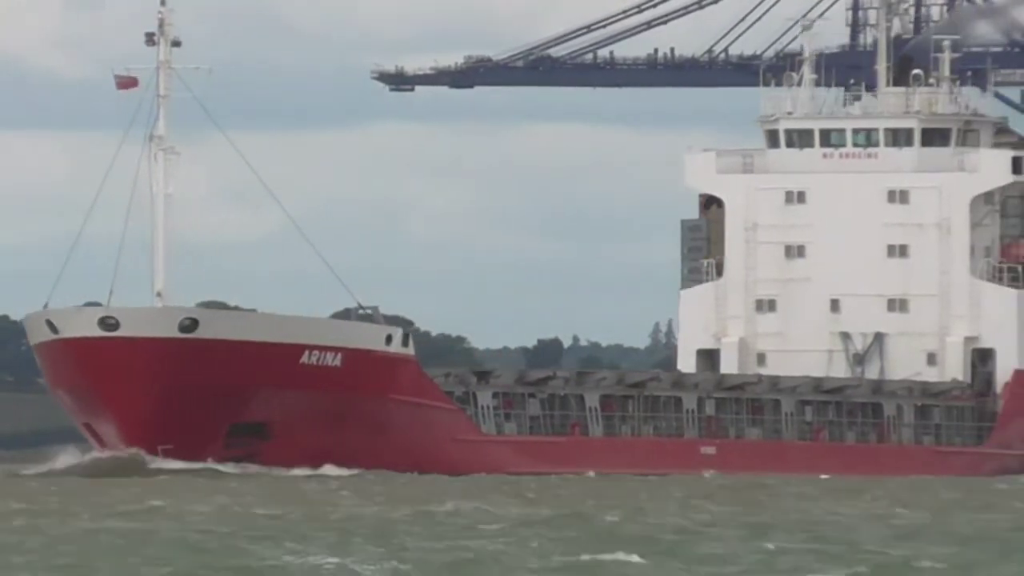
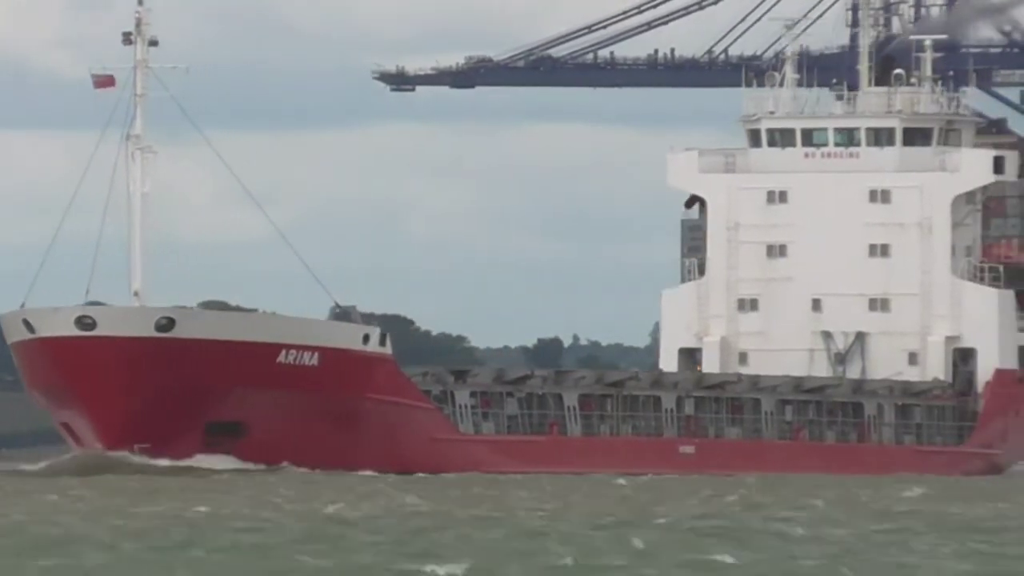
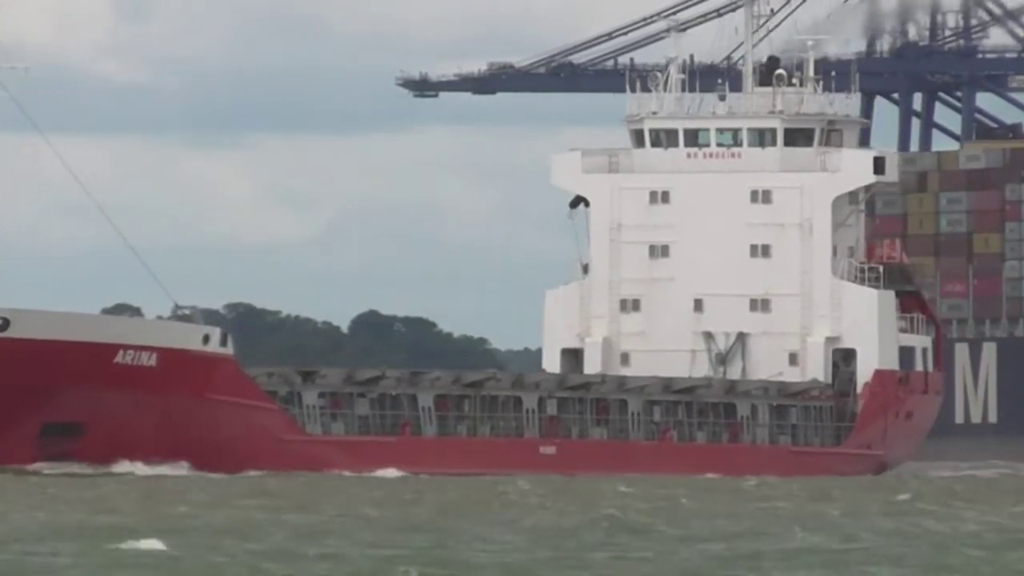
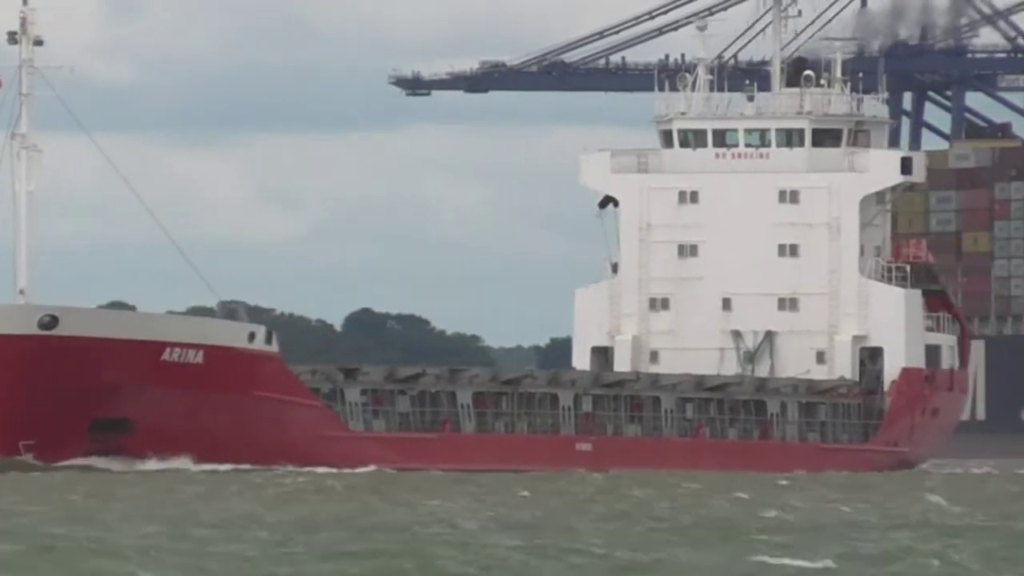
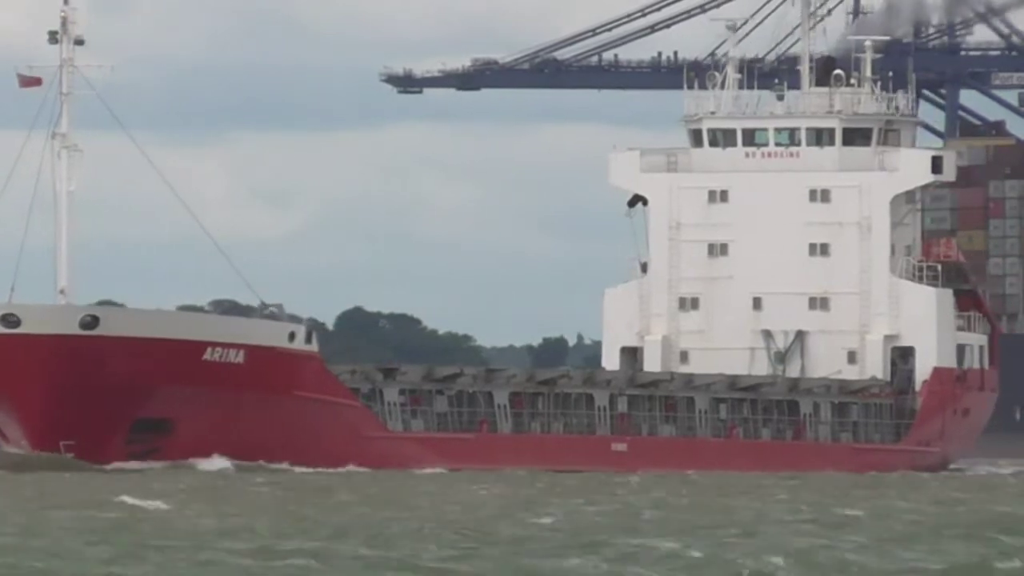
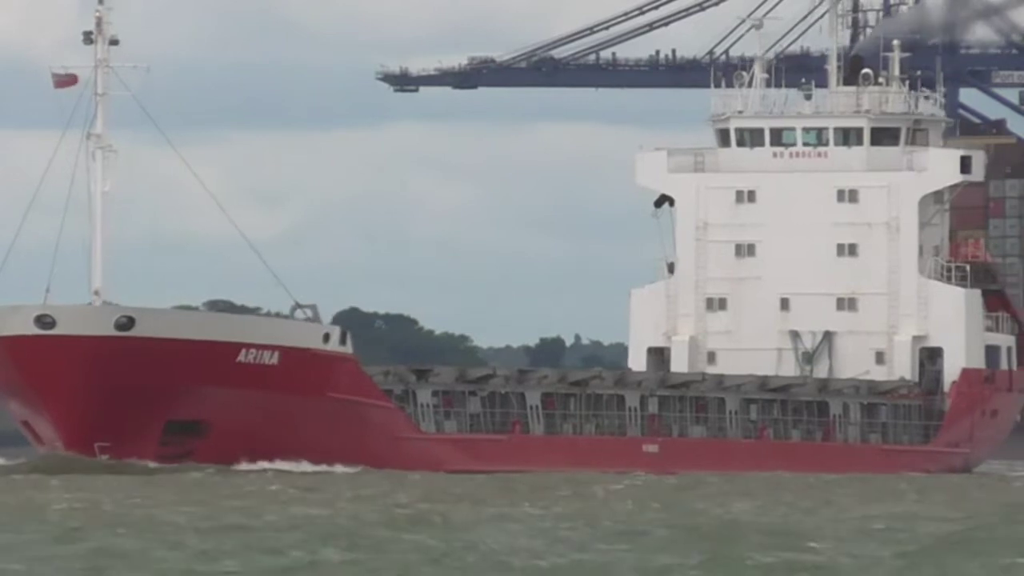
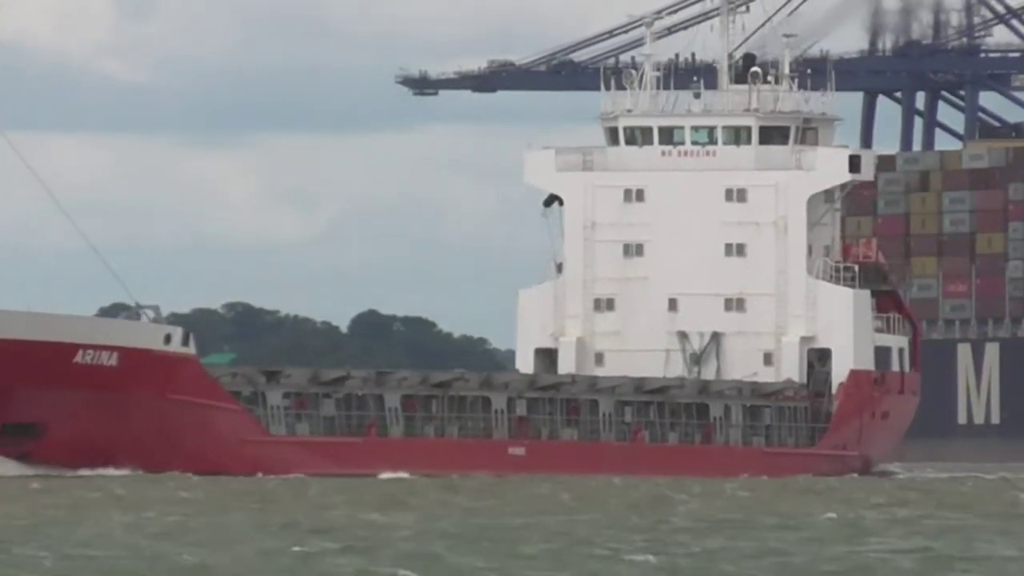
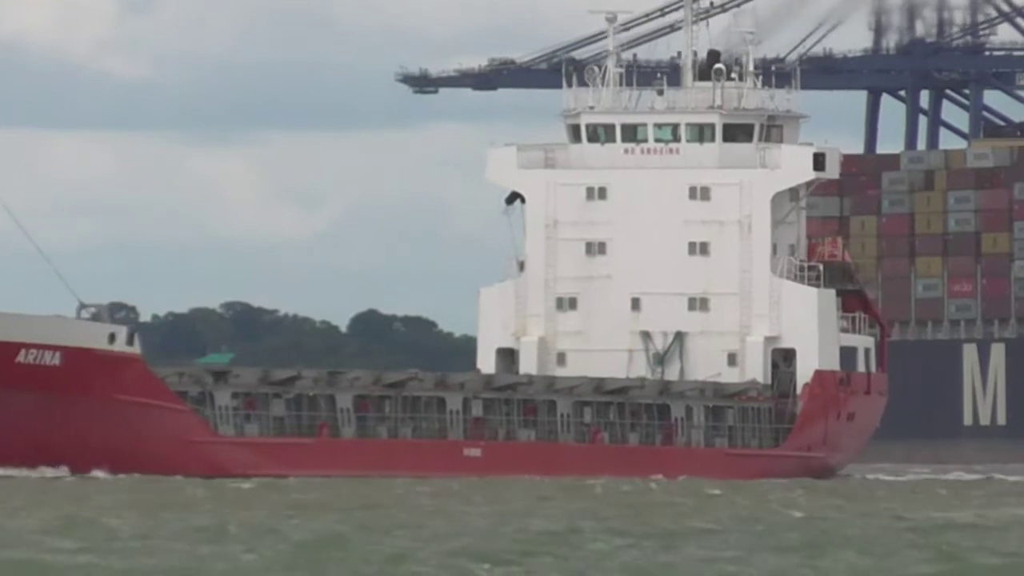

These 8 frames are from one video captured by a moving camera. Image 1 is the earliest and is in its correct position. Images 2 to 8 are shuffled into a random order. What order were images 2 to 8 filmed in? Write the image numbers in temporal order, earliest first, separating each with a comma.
2, 6, 5, 4, 3, 7, 8
